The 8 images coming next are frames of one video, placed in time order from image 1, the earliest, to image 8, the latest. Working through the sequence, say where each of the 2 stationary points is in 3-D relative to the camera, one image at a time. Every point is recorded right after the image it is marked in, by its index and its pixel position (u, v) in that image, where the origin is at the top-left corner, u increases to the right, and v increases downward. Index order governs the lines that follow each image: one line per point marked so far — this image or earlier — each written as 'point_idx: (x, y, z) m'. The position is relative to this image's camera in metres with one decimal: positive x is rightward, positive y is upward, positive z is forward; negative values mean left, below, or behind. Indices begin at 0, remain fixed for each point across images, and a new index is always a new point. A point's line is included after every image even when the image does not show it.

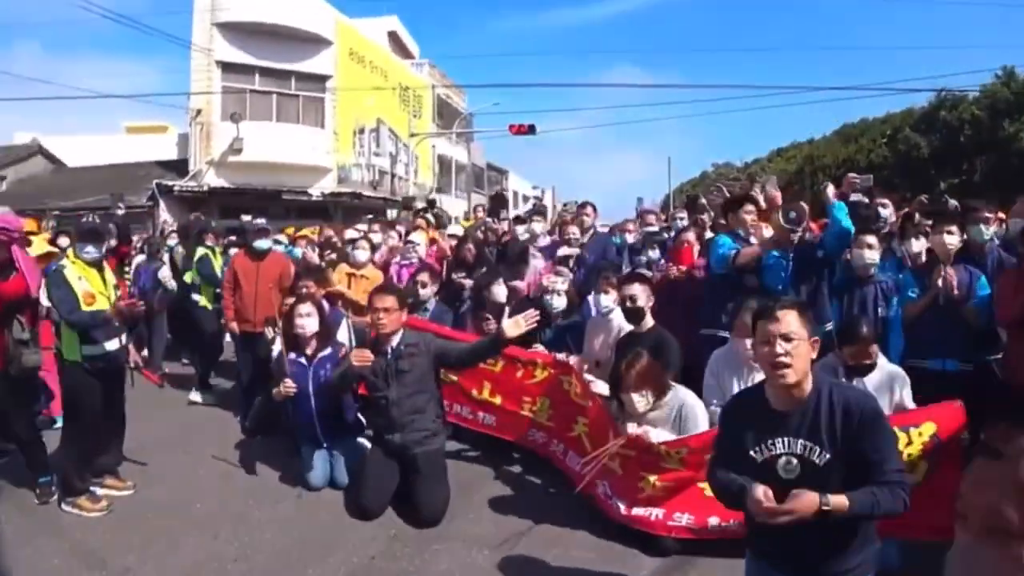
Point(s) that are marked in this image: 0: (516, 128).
0: (-0.2, +2.4, +13.9) m
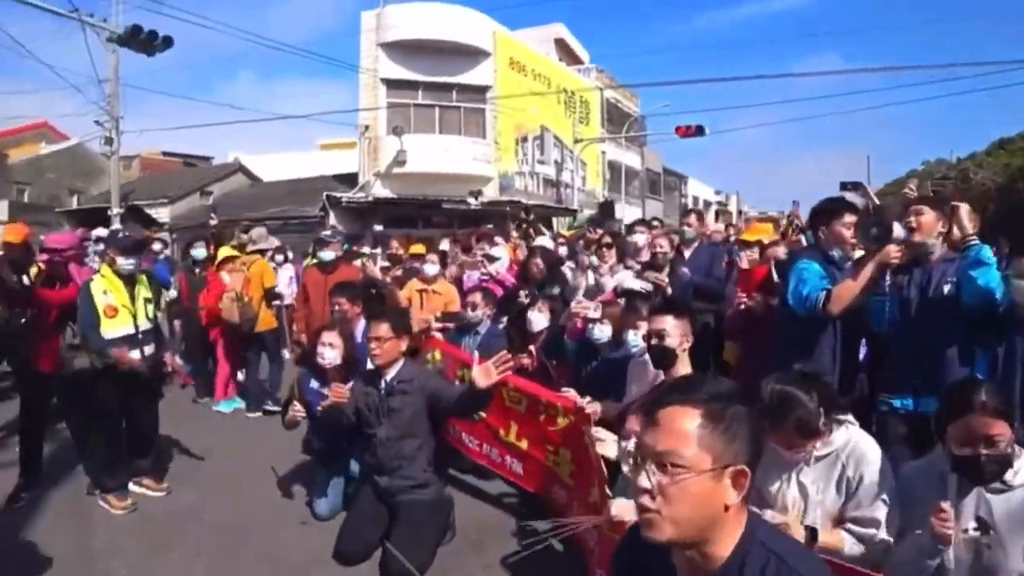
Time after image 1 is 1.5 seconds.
0: (+2.4, +2.3, +13.3) m
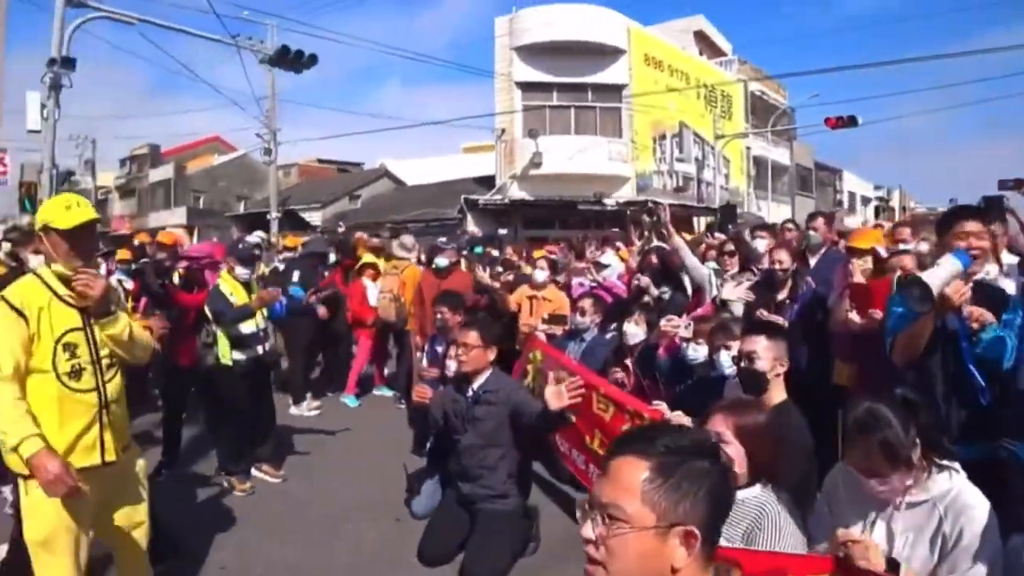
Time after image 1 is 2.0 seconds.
0: (+4.4, +2.3, +12.6) m
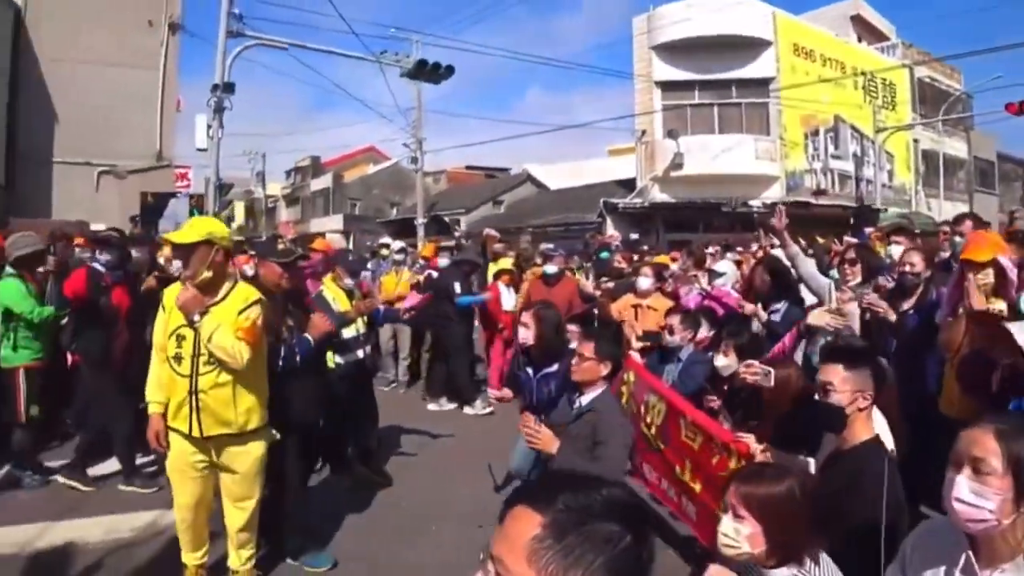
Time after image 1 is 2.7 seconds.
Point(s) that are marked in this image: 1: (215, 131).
0: (+6.2, +2.2, +11.3) m
1: (-4.3, +2.2, +13.3) m
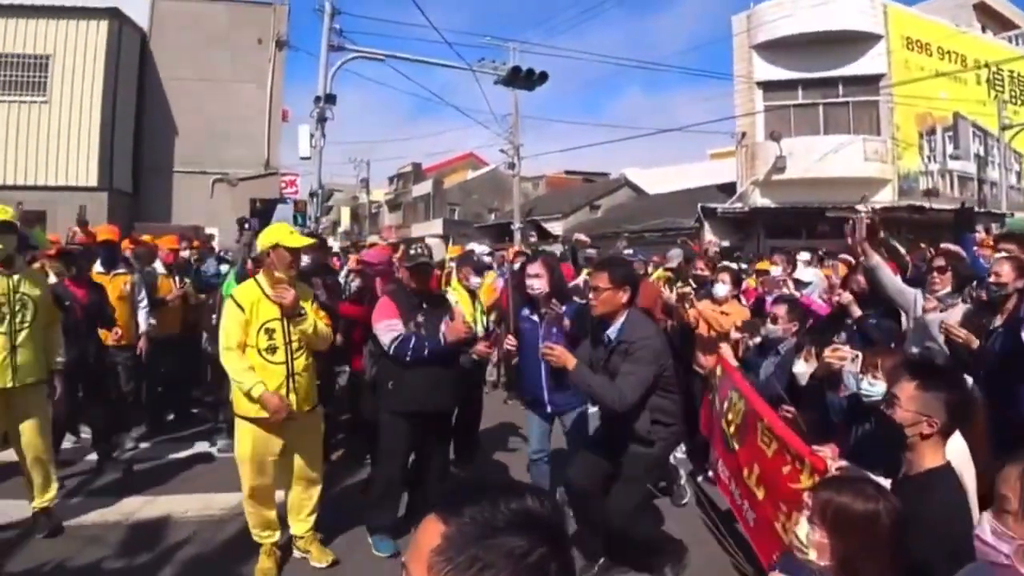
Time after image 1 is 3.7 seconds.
0: (+7.2, +2.1, +10.3) m
1: (-2.9, +2.2, +13.6) m
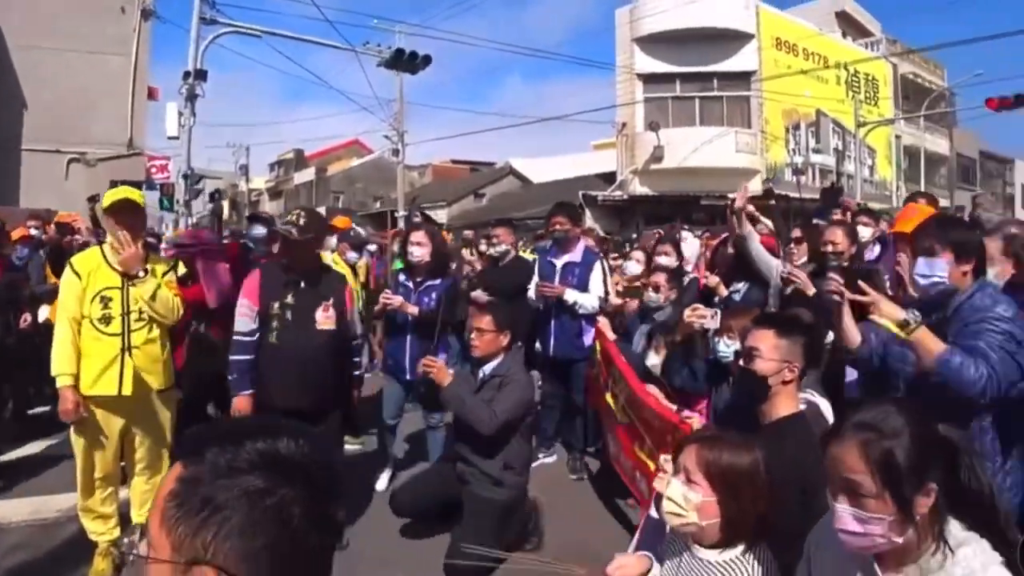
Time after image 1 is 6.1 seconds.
0: (+5.9, +2.2, +11.3) m
1: (-4.5, +2.4, +13.3) m
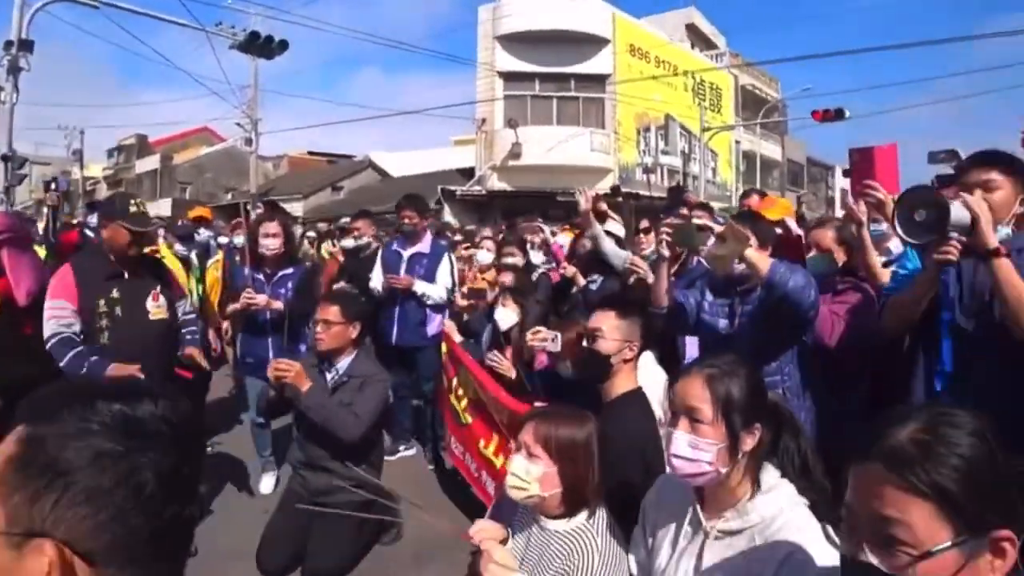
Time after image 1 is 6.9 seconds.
0: (+4.2, +2.3, +12.3) m
1: (-6.5, +2.5, +12.4) m
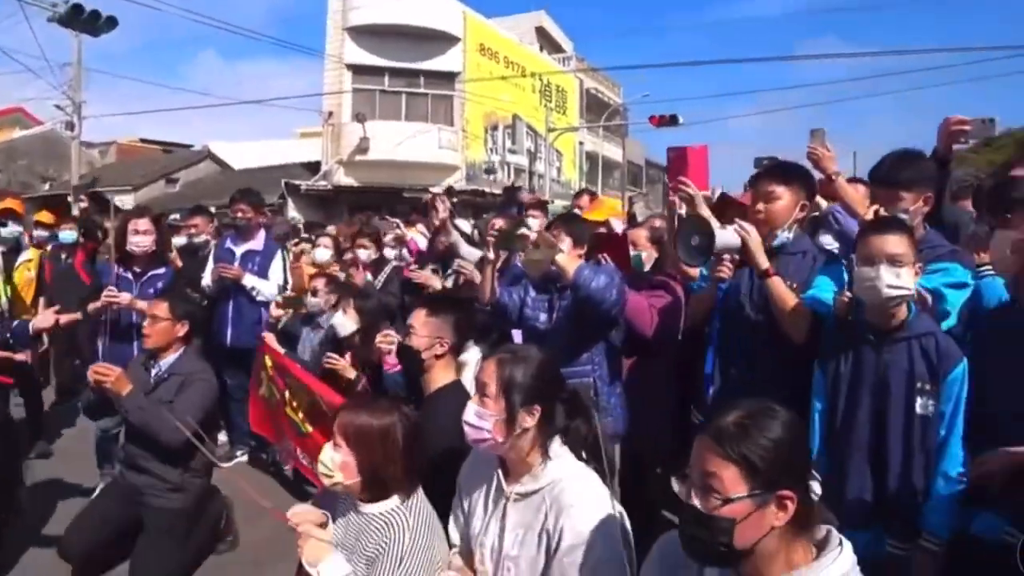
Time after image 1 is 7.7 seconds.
0: (+2.1, +2.3, +12.8) m
1: (-8.4, +2.6, +11.3) m
